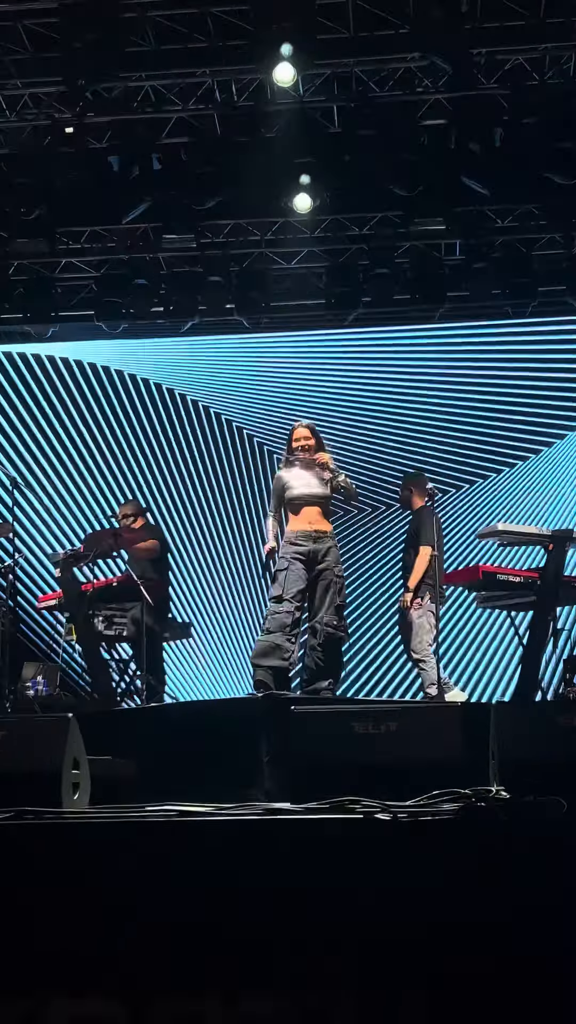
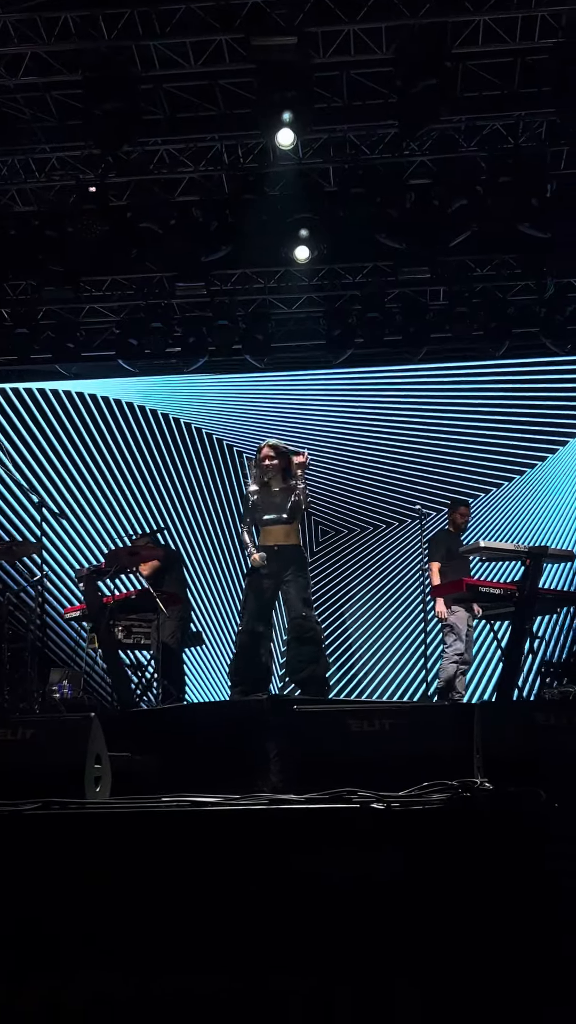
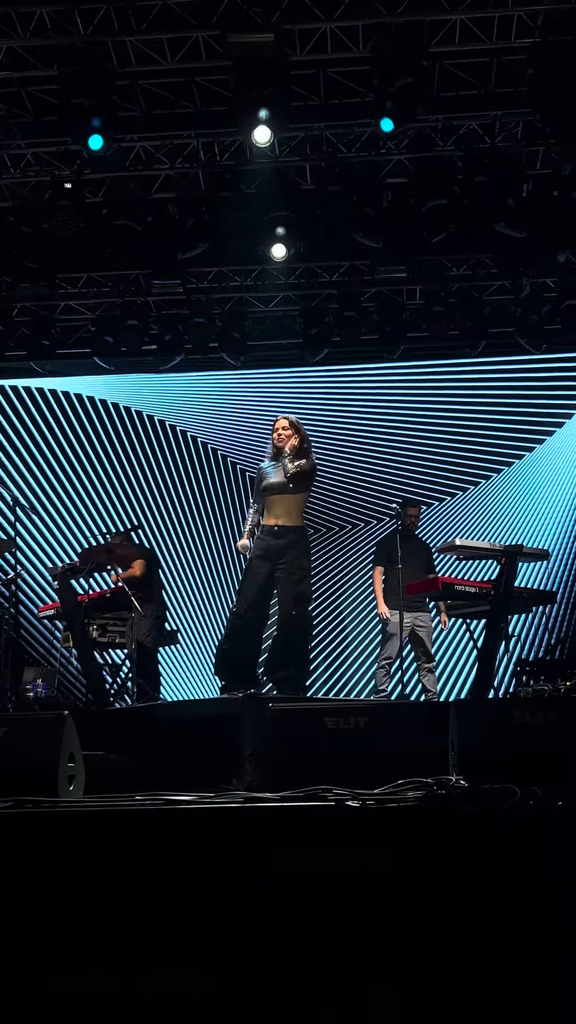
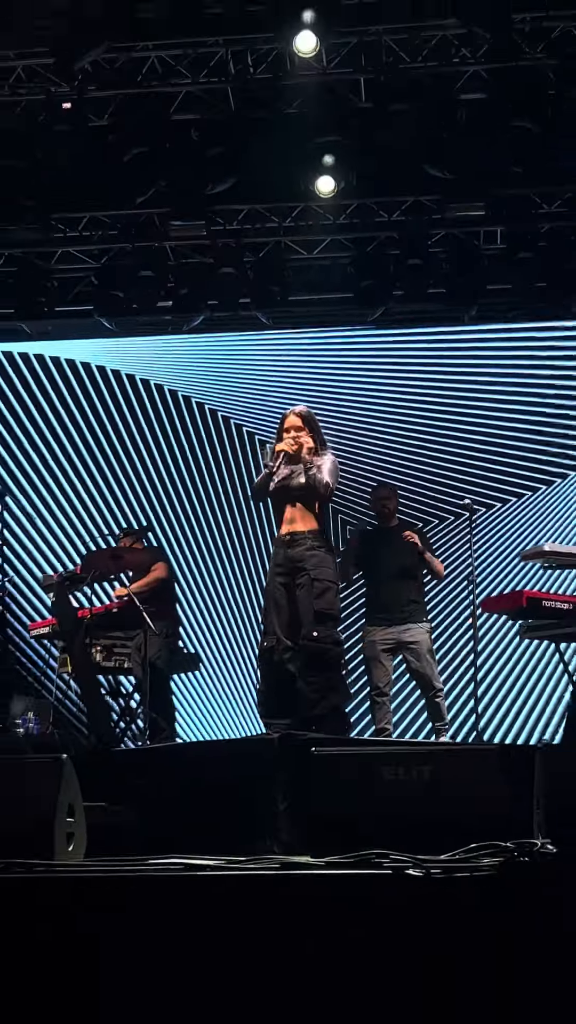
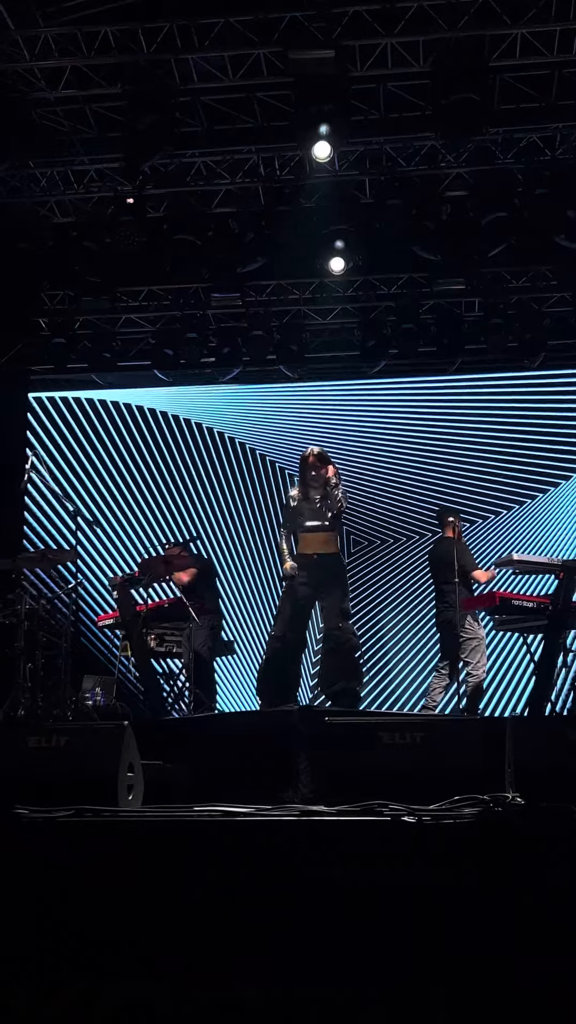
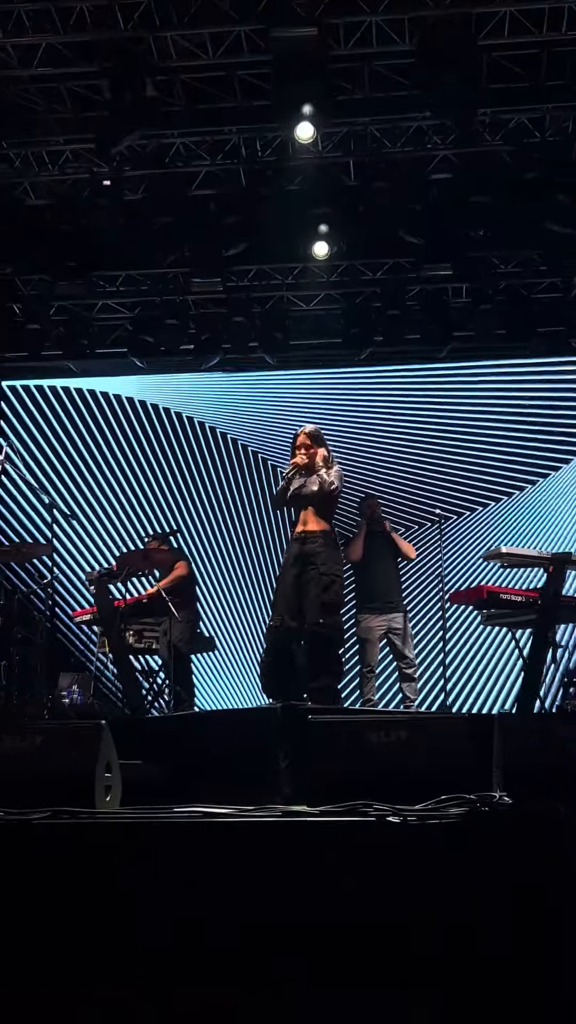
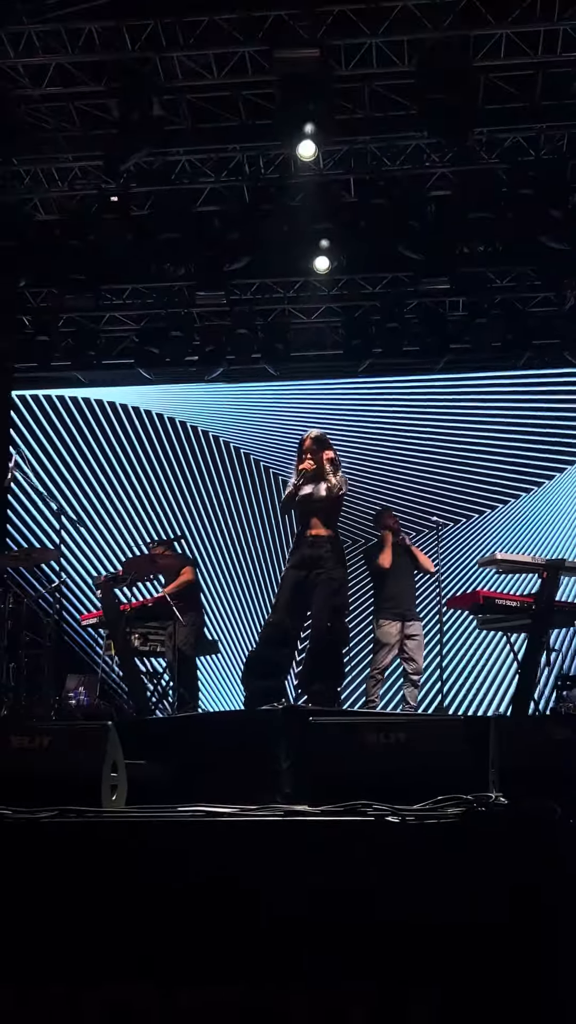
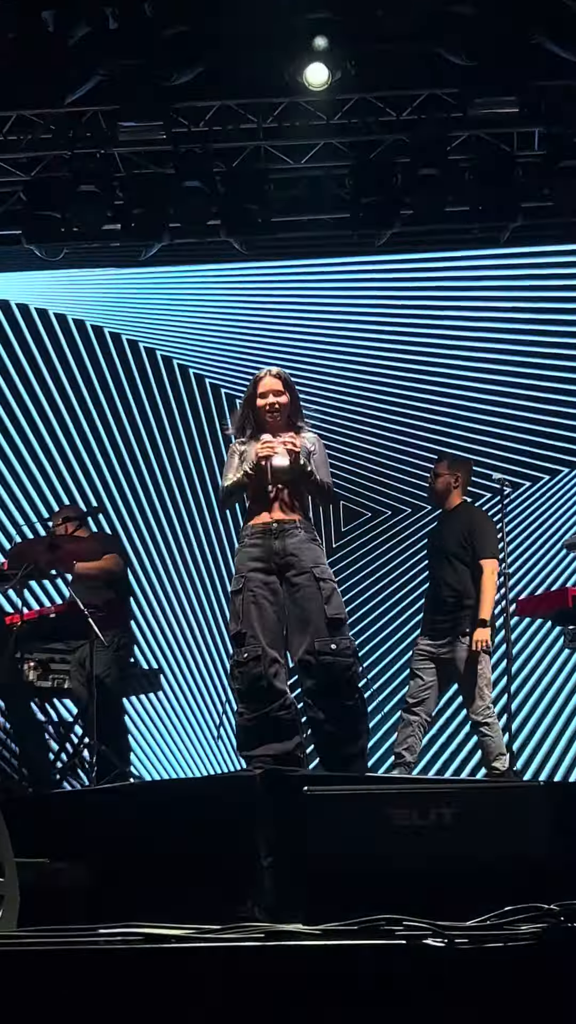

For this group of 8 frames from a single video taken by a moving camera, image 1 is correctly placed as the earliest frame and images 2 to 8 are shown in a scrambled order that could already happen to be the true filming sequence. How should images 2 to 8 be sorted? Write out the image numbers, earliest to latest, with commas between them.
8, 4, 6, 7, 5, 2, 3
